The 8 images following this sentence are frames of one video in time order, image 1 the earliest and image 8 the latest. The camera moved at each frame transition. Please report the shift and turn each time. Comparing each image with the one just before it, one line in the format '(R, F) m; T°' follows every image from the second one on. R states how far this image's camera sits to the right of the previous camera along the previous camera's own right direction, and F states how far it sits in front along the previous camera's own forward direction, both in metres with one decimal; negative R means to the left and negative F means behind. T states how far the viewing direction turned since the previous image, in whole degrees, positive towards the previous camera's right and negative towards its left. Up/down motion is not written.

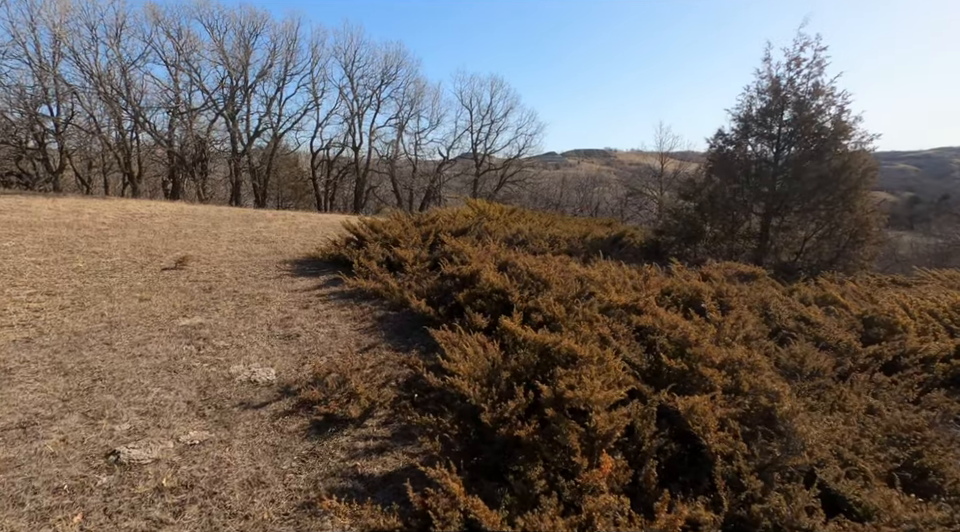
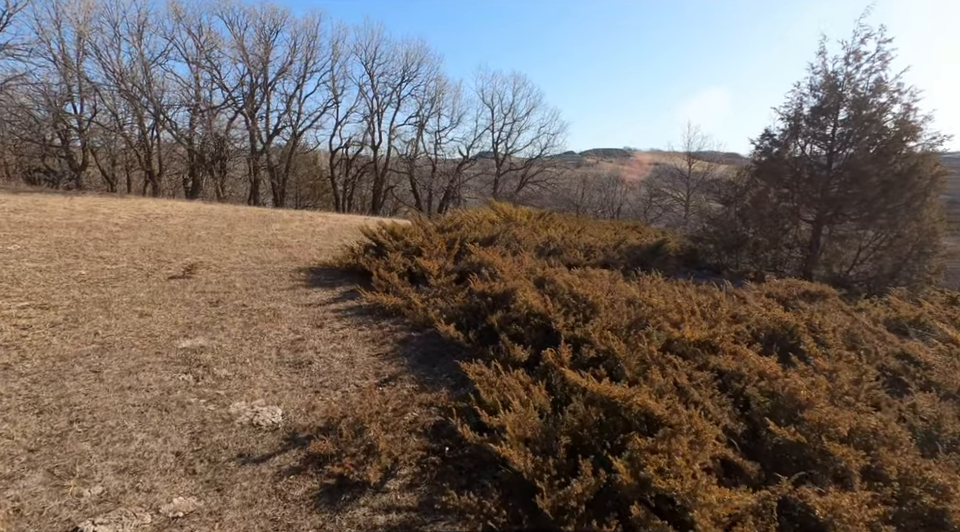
(-0.2, +0.7) m; -2°
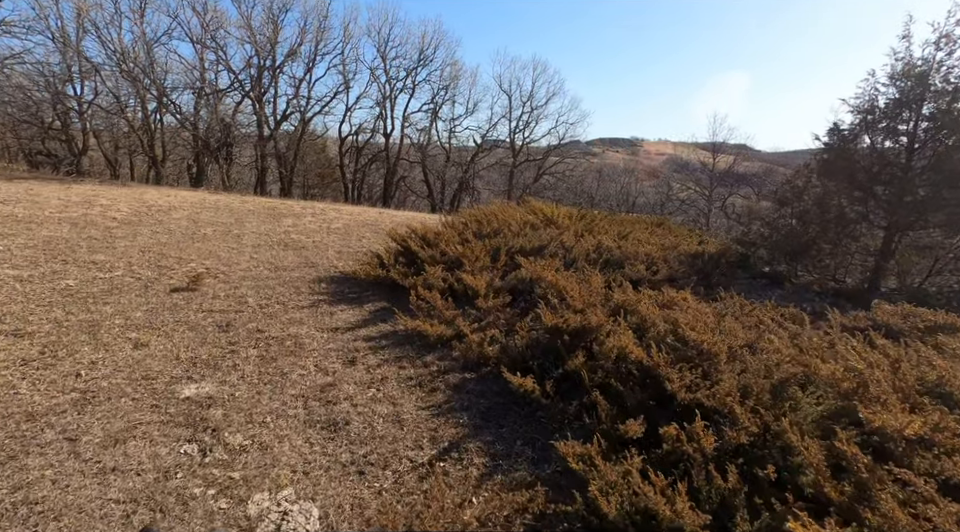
(-0.6, +1.0) m; 0°
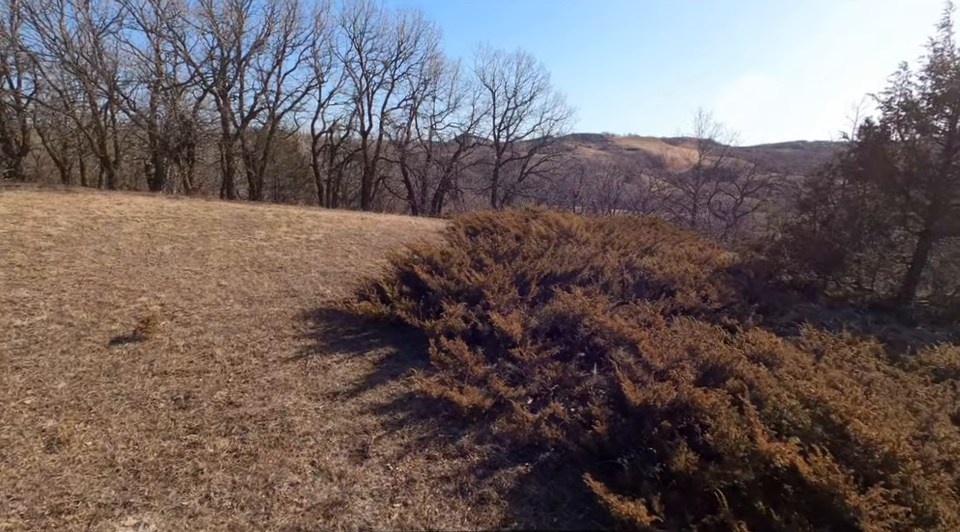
(-0.5, +1.2) m; +3°
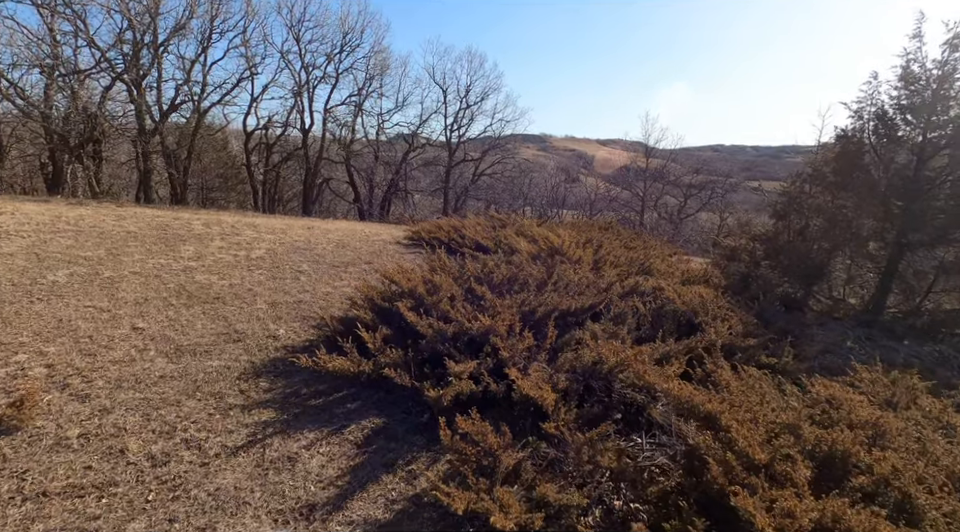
(-0.5, +1.1) m; +7°
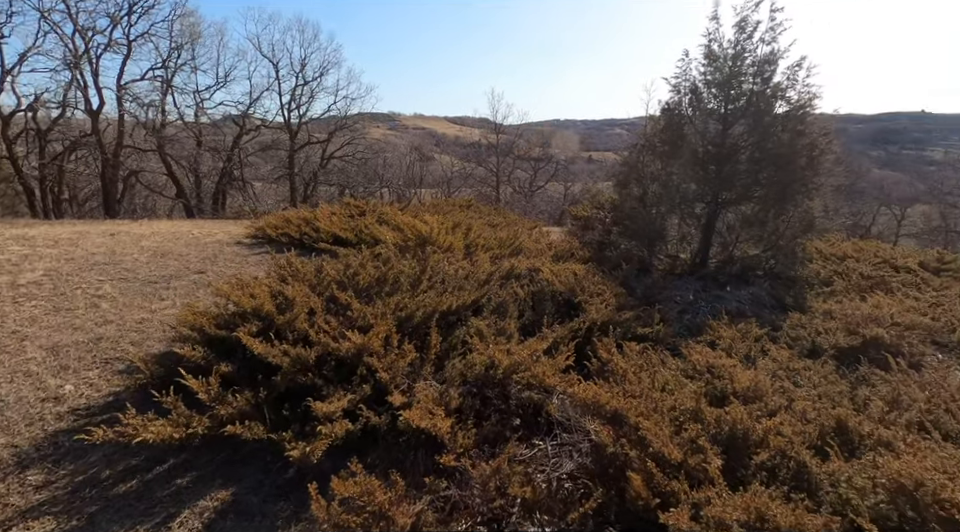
(0.0, +0.6) m; +16°
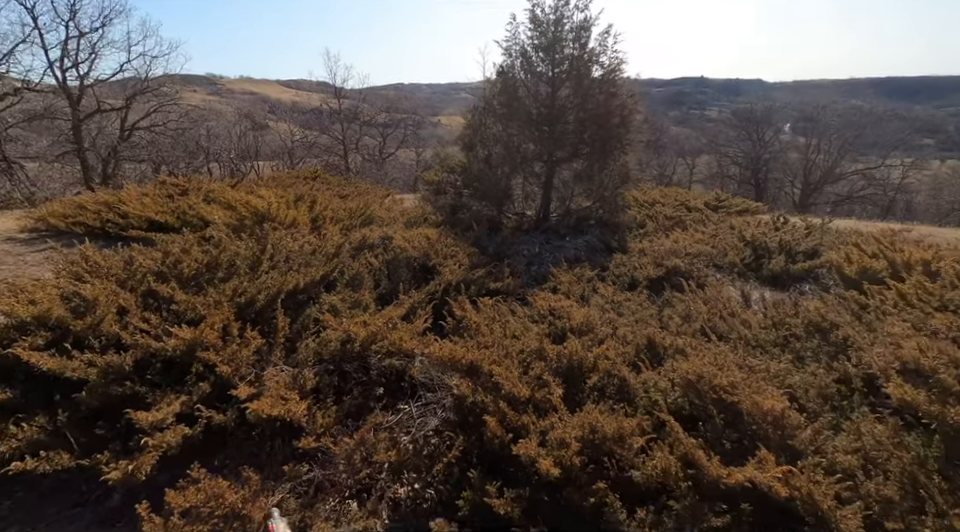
(+0.1, 0.0) m; +16°
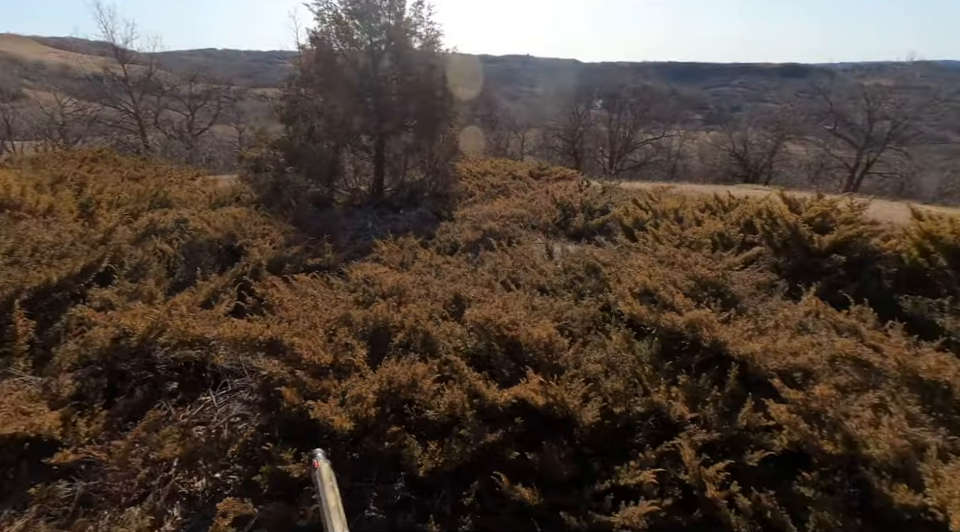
(+0.3, -0.1) m; +18°
